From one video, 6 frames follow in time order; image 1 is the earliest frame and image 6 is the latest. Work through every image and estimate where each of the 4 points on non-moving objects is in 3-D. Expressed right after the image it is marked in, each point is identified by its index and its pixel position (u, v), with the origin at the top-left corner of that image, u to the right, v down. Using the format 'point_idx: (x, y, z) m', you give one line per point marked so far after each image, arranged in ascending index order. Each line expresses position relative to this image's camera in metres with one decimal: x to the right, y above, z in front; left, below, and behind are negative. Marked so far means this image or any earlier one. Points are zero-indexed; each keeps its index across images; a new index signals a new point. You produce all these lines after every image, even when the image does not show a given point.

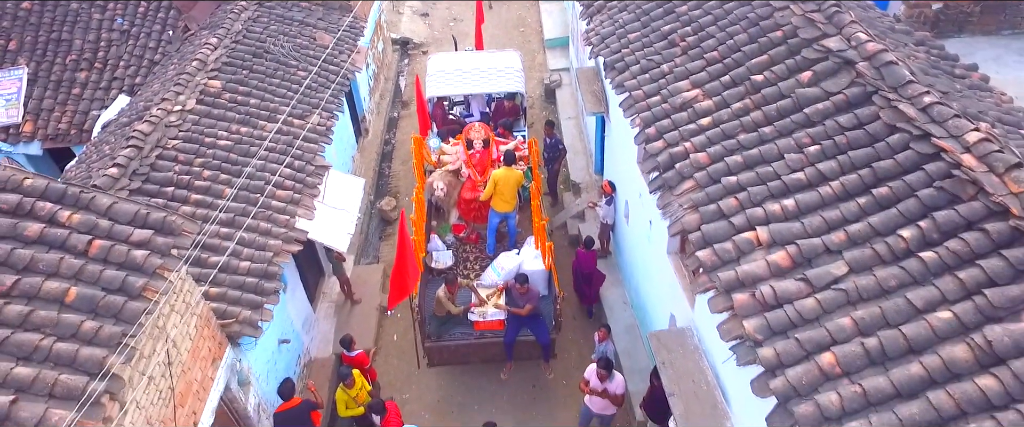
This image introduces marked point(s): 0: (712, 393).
0: (+1.9, -1.7, +5.6) m
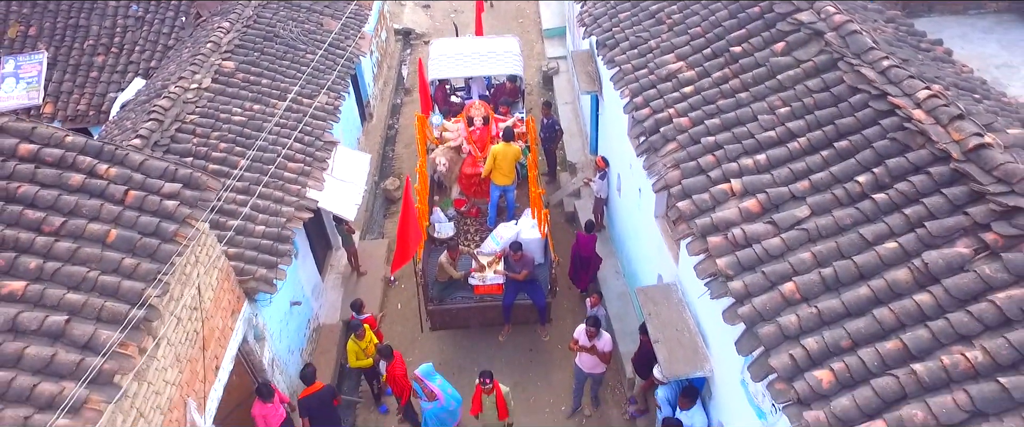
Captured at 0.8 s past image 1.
0: (+1.9, -1.3, +6.1) m
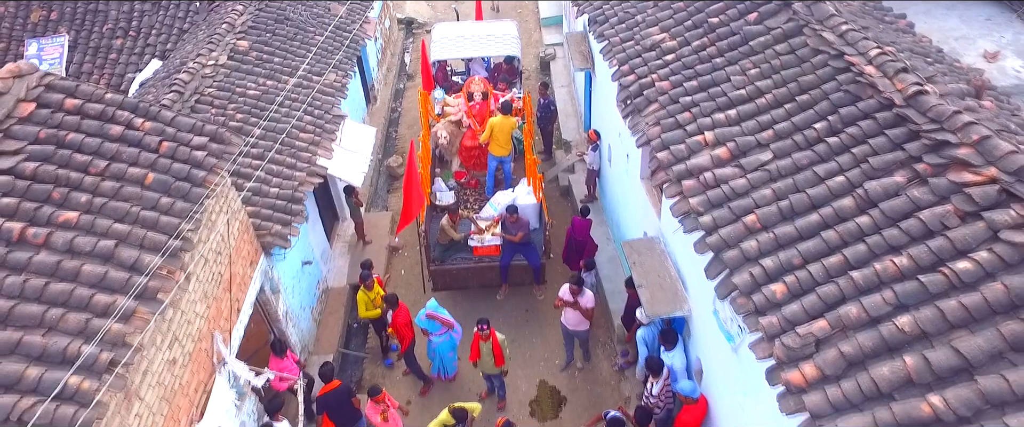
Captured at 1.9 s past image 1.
0: (+1.9, -0.8, +6.7) m
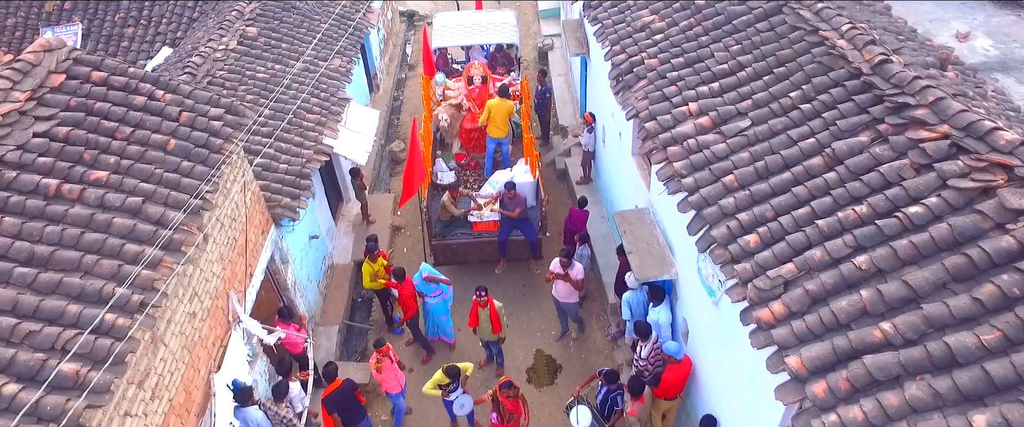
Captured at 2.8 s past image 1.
0: (+1.8, -0.4, +7.1) m
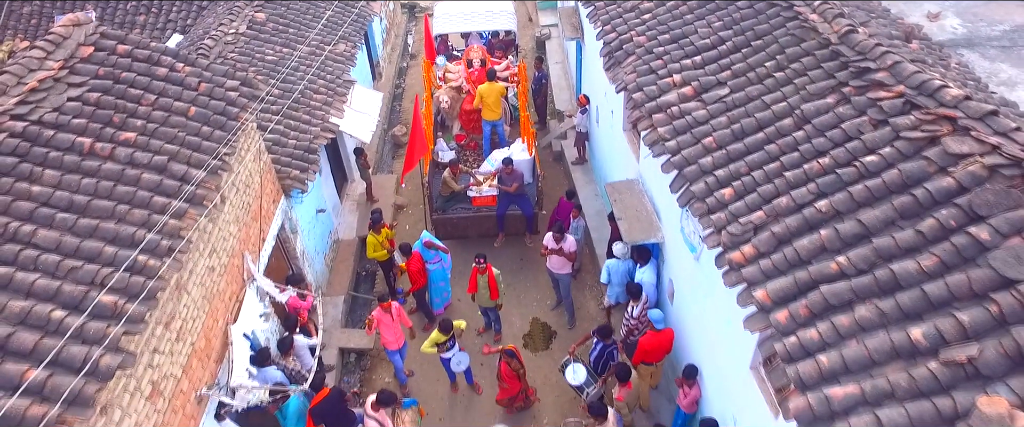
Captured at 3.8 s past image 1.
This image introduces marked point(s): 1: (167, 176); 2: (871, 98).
0: (+1.8, 0.0, +7.5) m
1: (-3.3, +0.4, +5.6) m
2: (+3.1, +1.0, +5.1) m
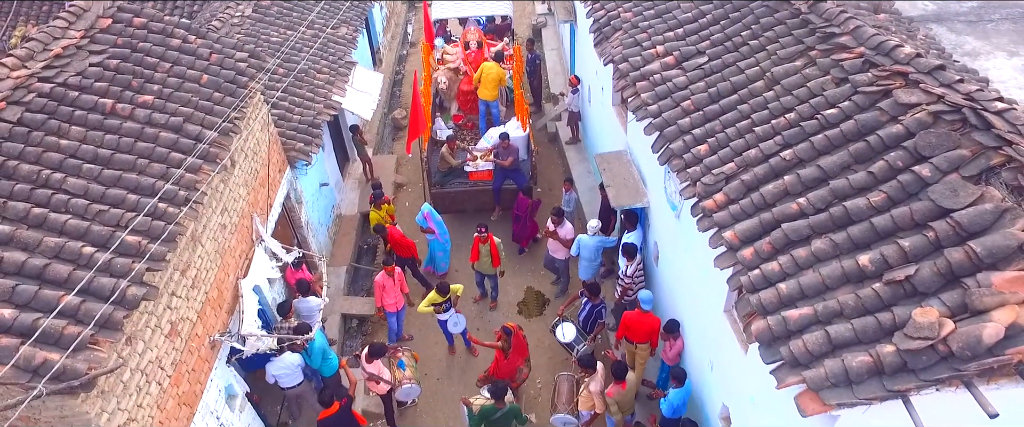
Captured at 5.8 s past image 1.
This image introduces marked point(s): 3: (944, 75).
0: (+1.7, +0.4, +8.0) m
1: (-3.4, +0.8, +6.0) m
2: (+3.0, +1.4, +5.5) m
3: (+3.5, +1.1, +4.7) m
